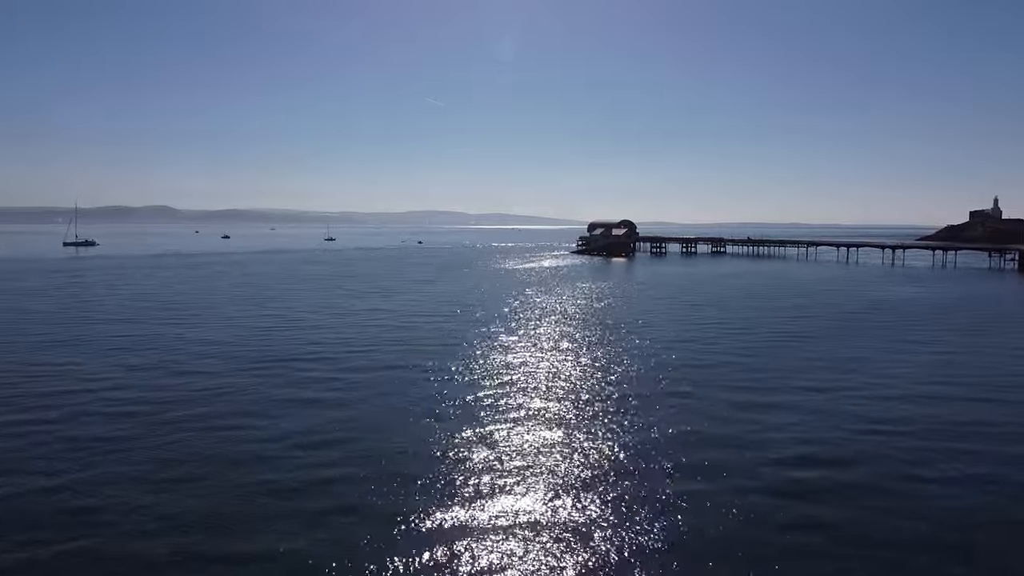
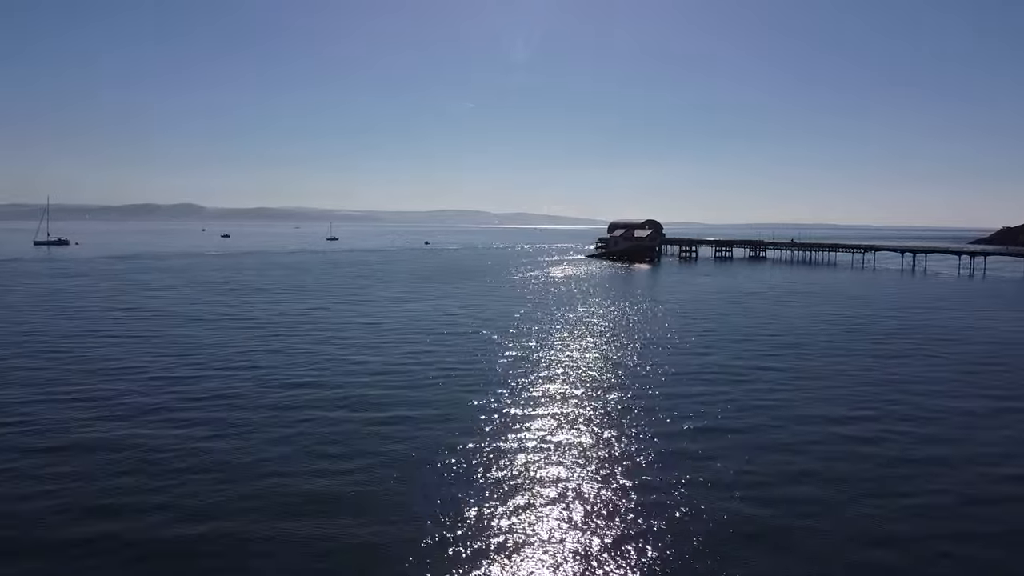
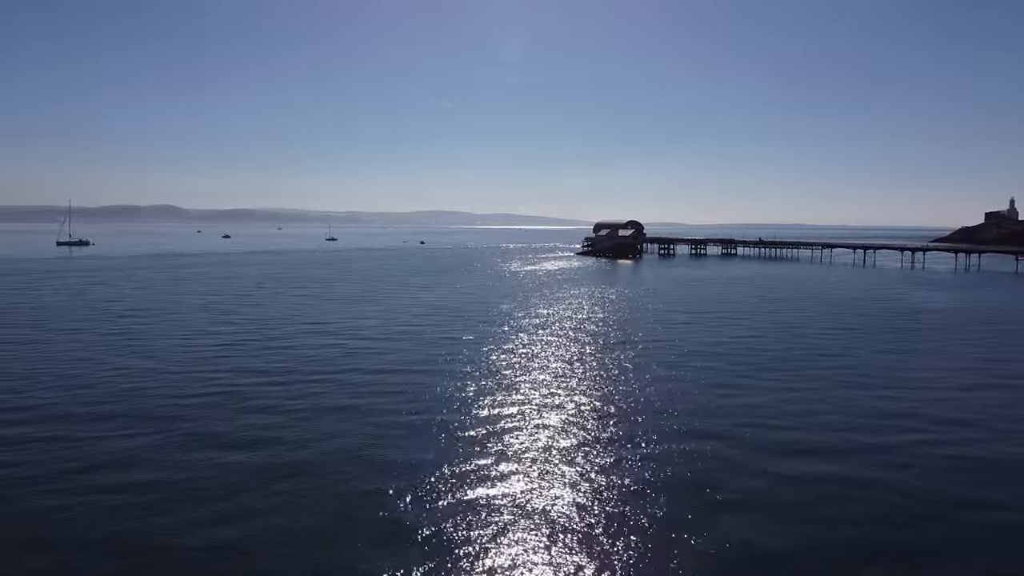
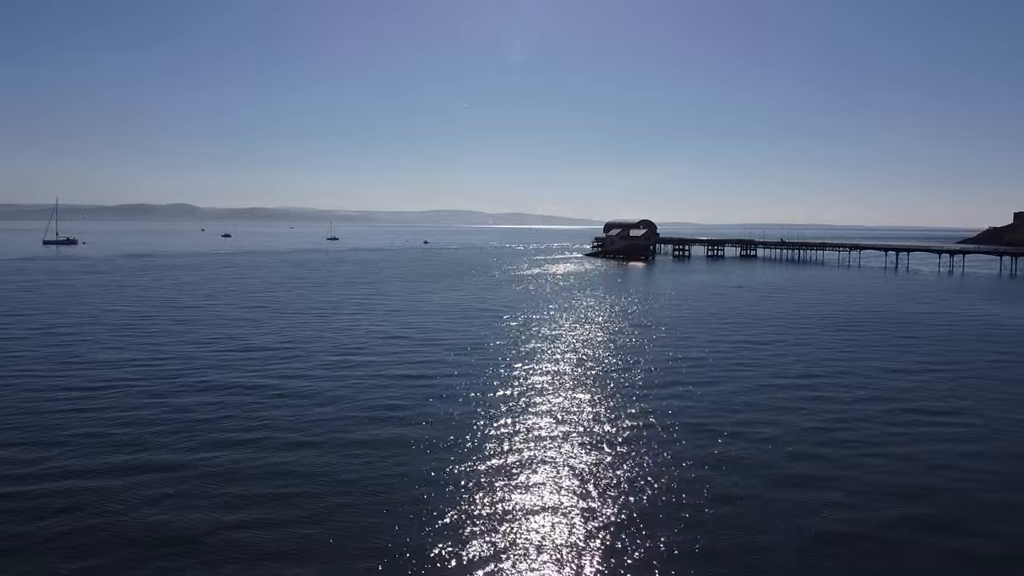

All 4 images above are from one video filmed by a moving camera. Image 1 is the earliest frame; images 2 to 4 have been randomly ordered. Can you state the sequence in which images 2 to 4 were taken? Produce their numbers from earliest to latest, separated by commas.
3, 4, 2
